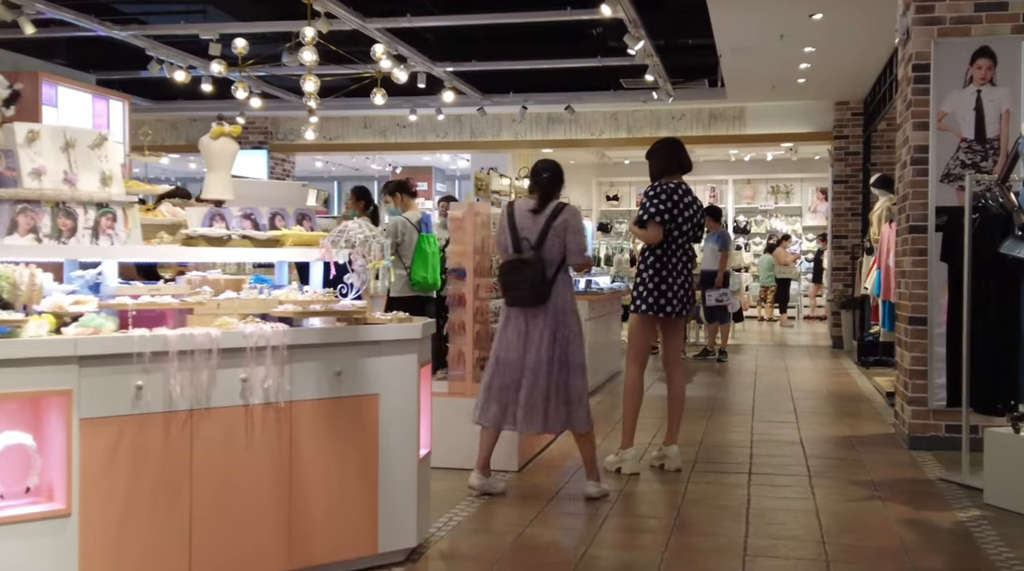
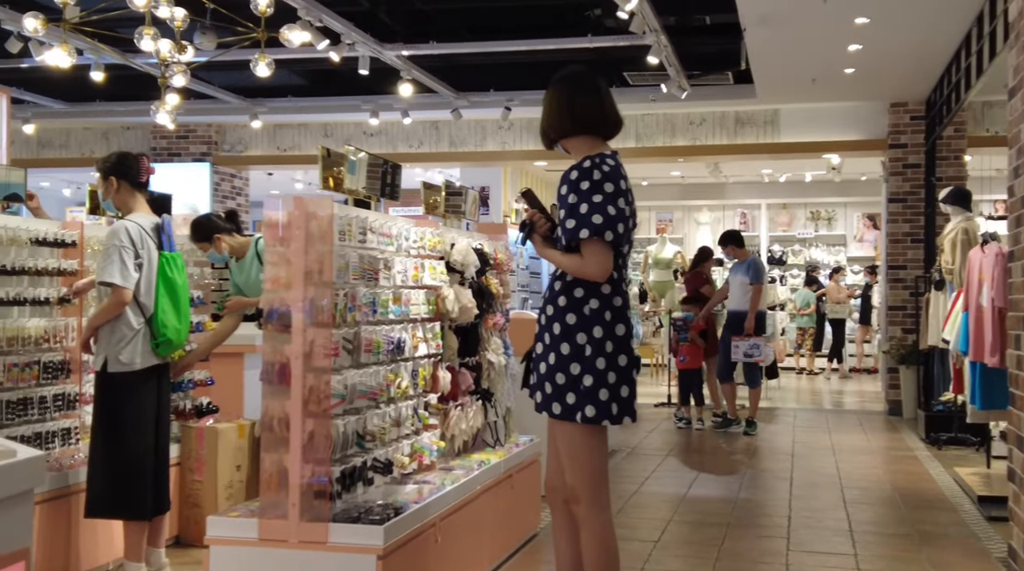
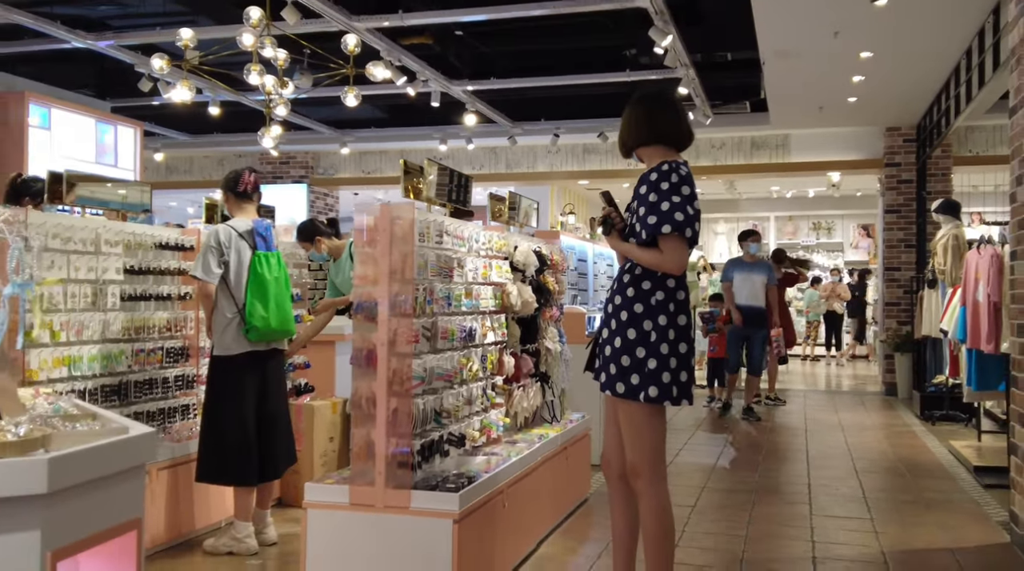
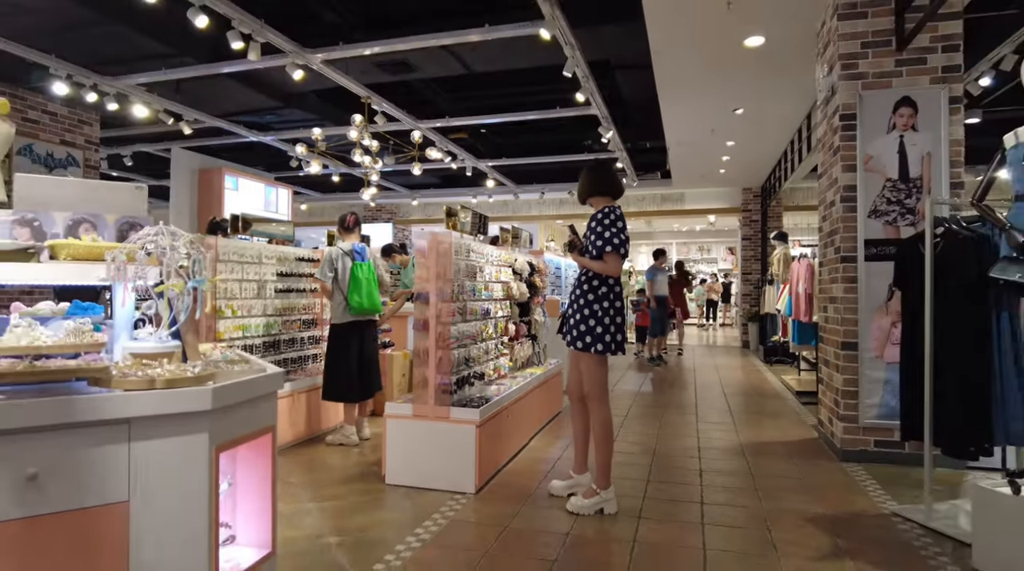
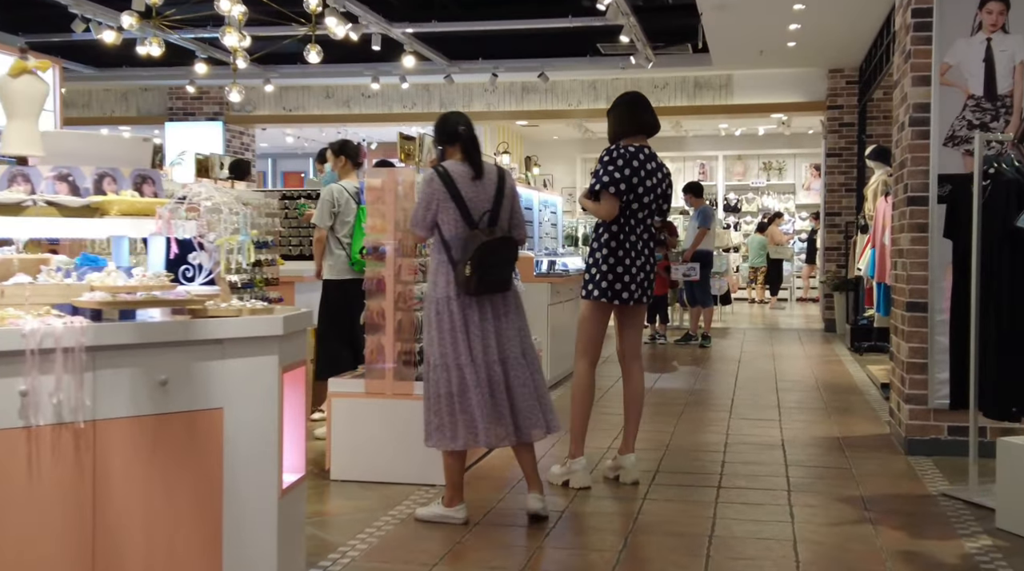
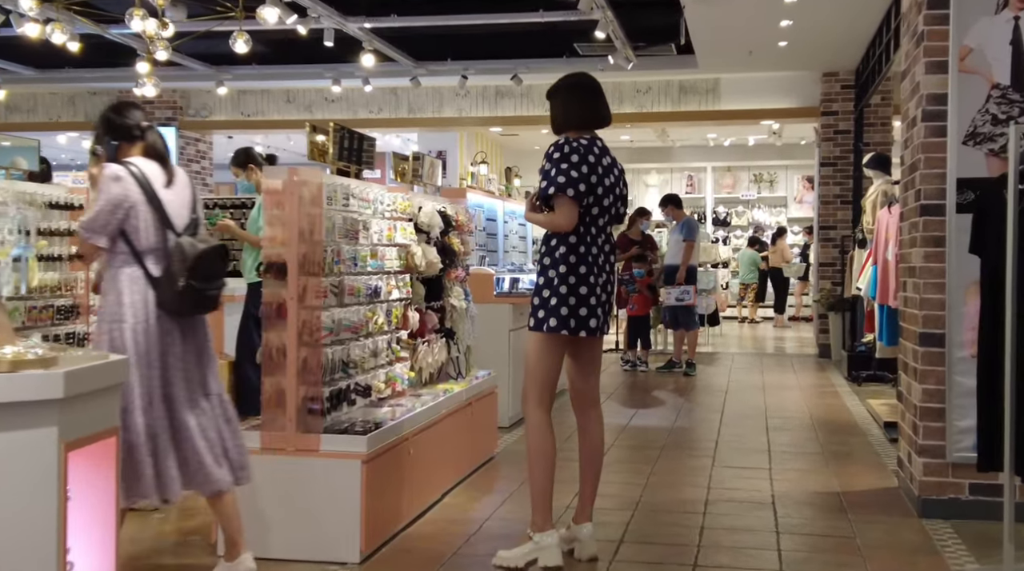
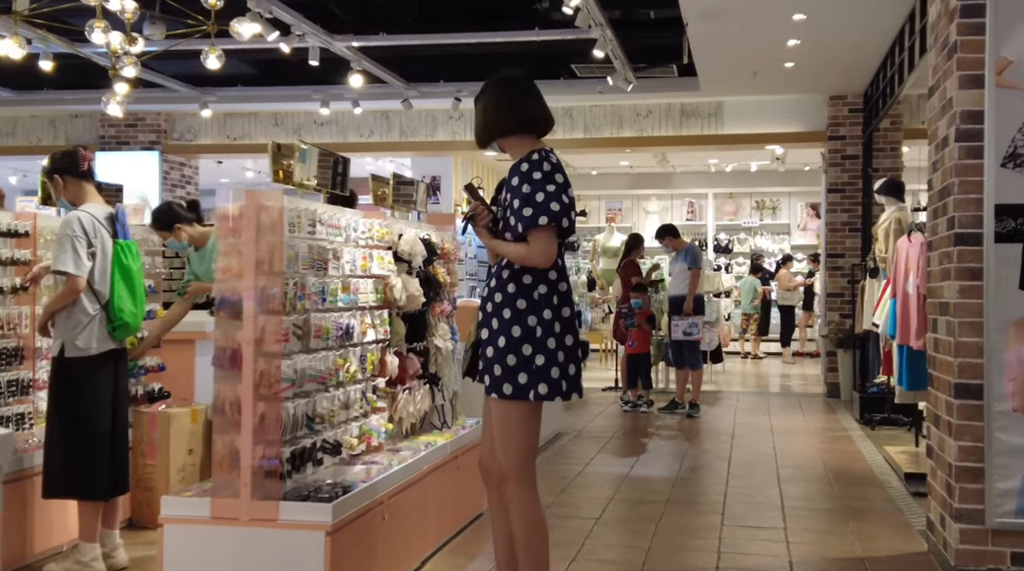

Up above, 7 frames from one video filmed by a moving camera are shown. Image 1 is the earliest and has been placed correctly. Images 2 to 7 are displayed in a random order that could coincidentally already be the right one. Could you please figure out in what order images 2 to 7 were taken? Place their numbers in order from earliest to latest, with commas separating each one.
5, 6, 7, 2, 3, 4
